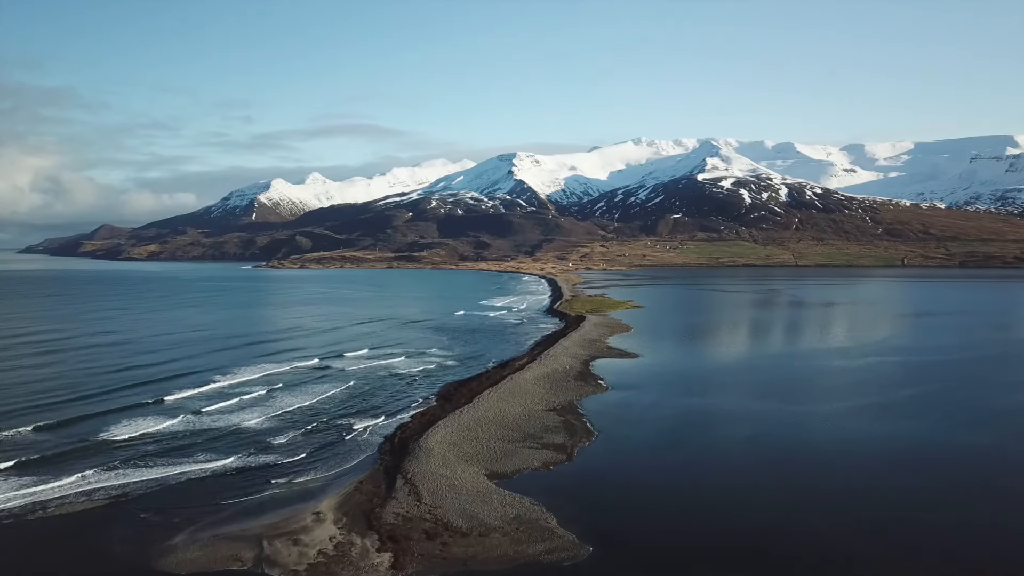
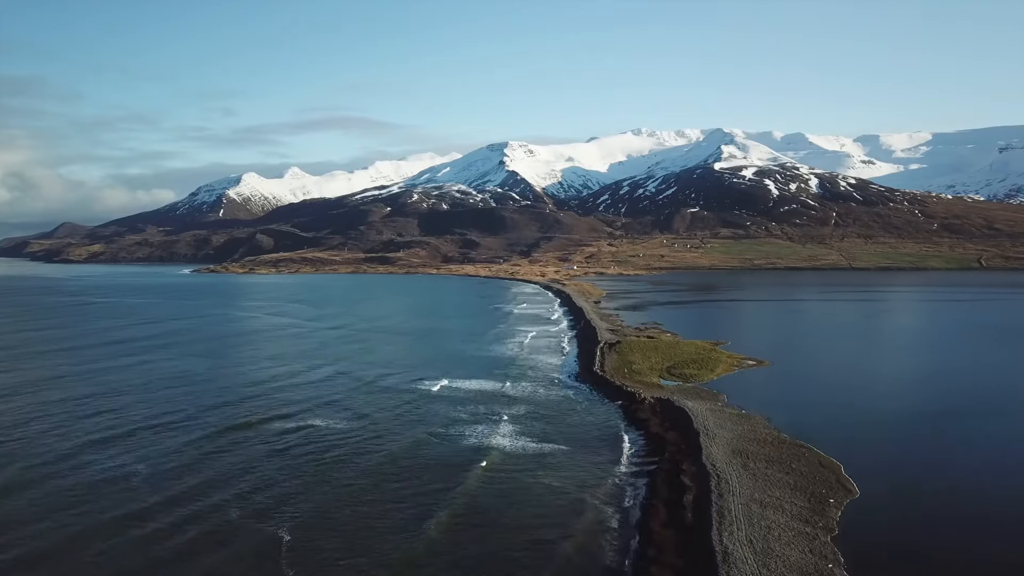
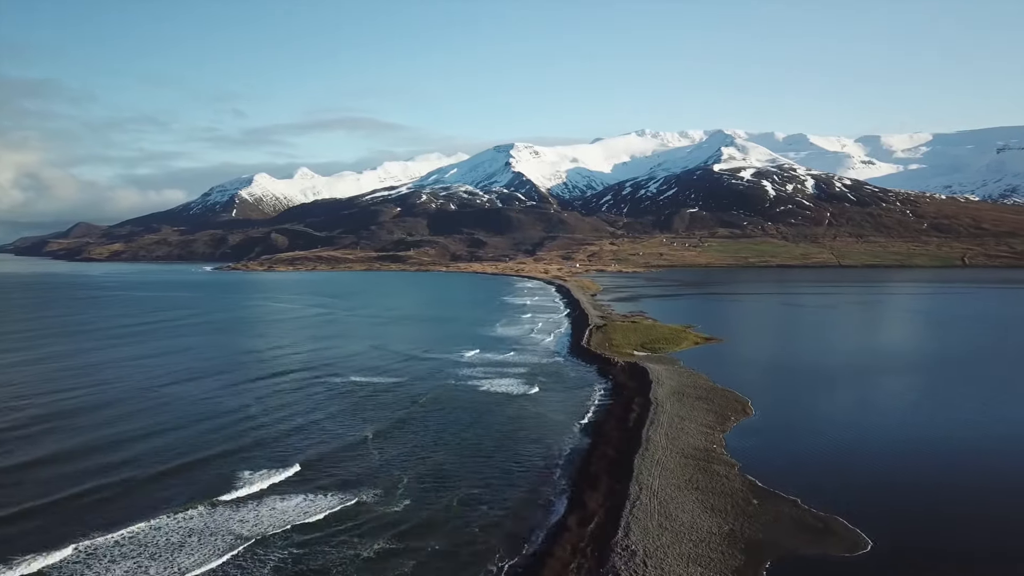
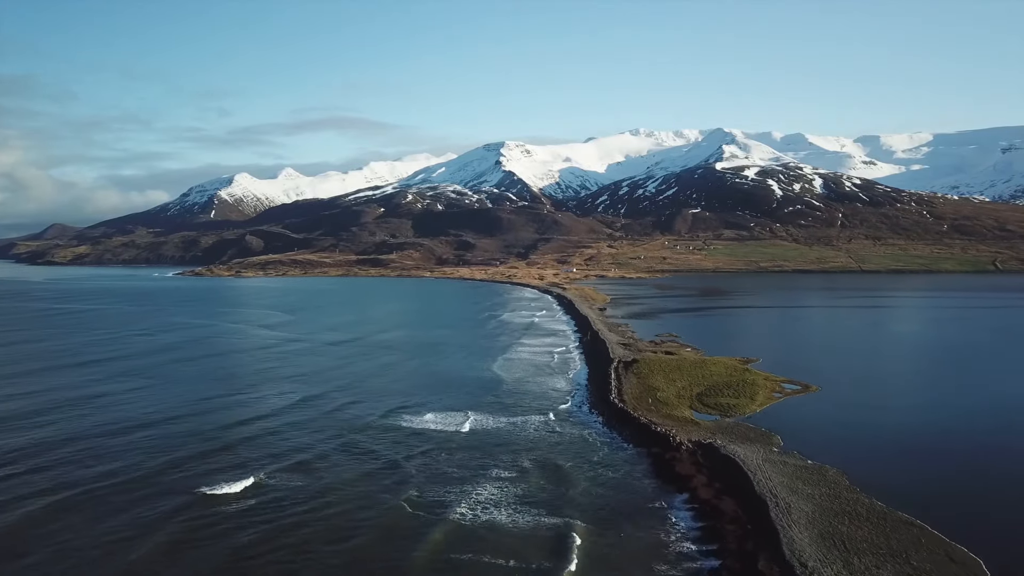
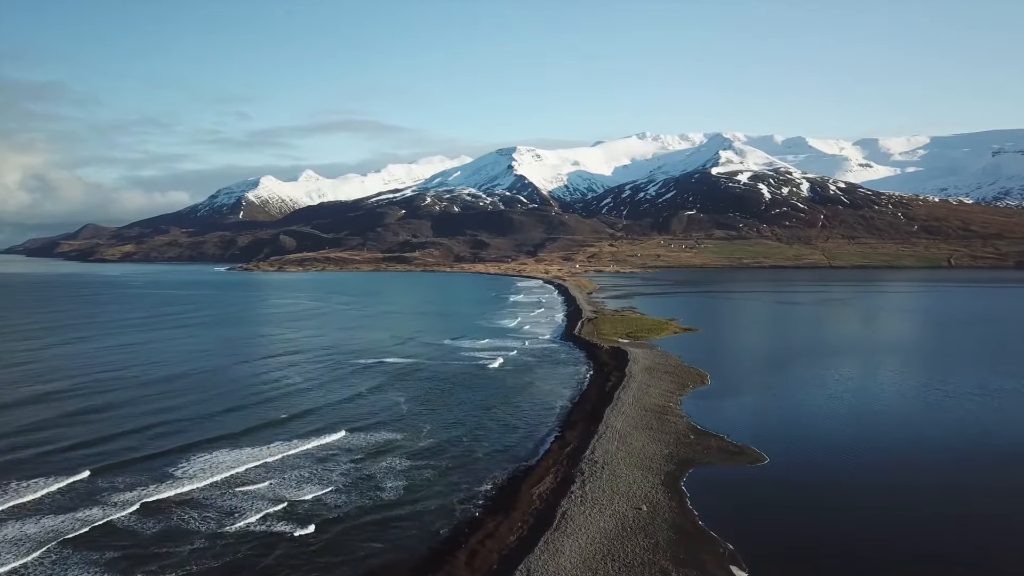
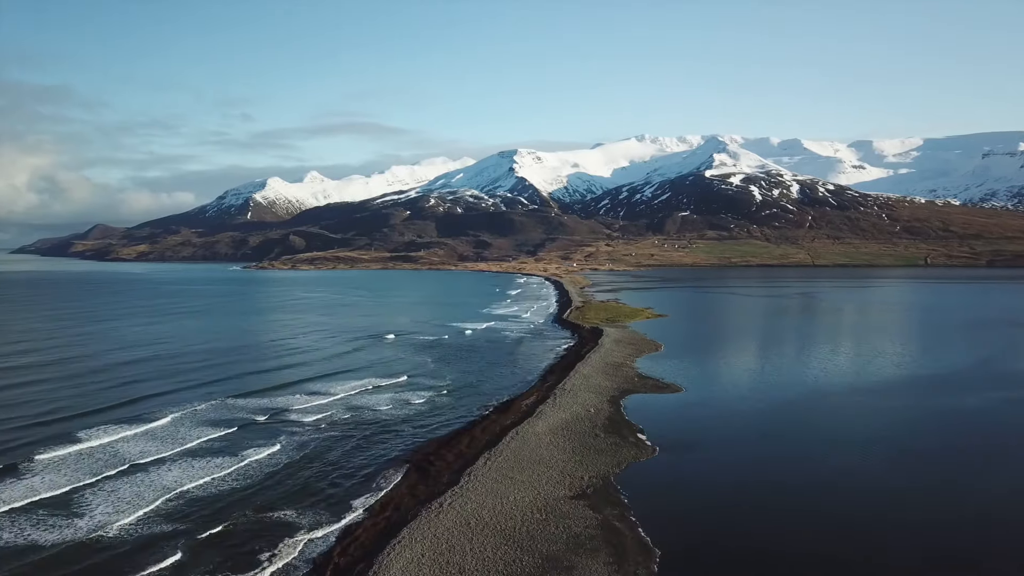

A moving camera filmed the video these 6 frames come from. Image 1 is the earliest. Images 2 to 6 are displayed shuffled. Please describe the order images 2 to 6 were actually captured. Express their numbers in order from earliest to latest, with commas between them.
6, 5, 3, 2, 4
